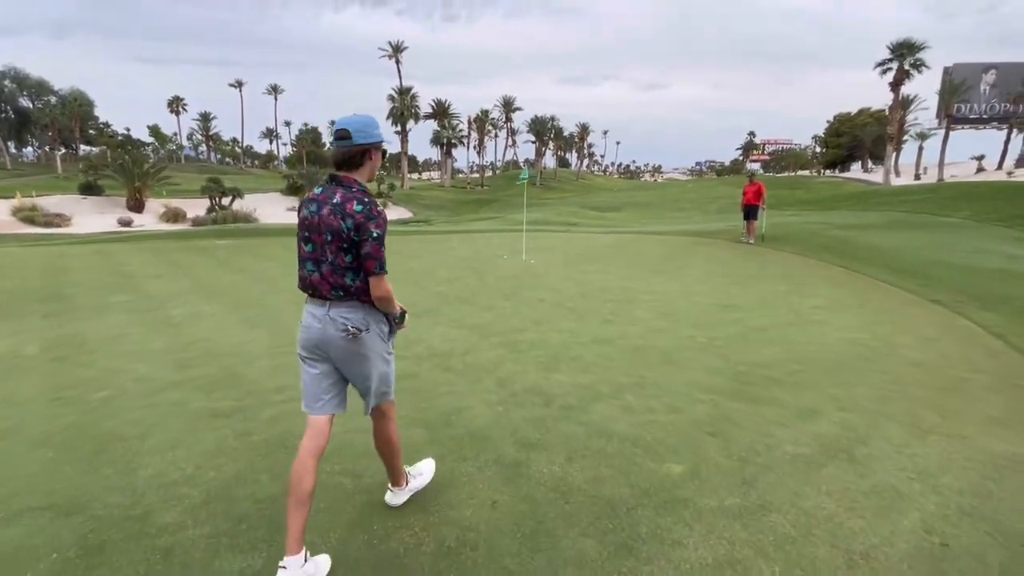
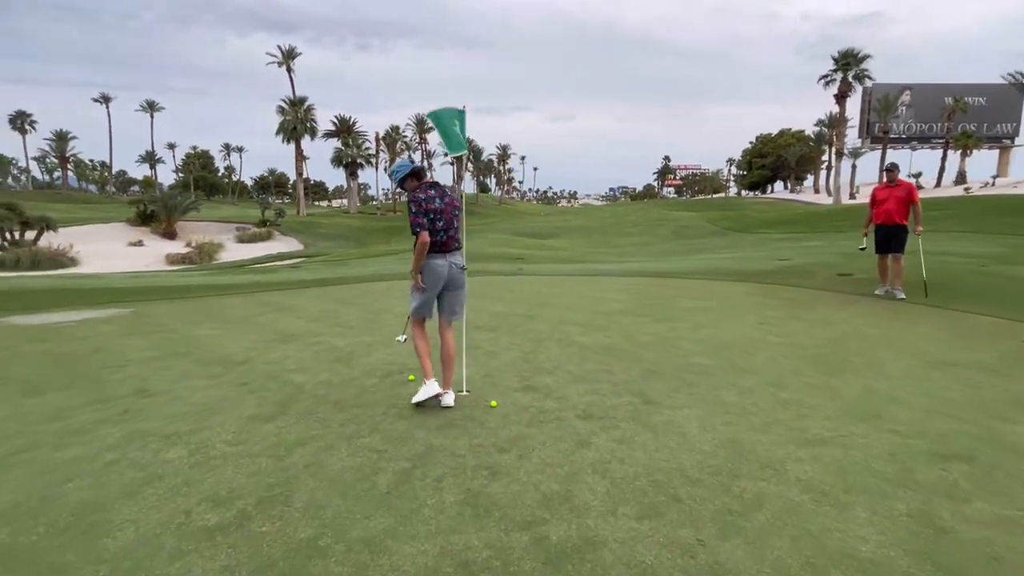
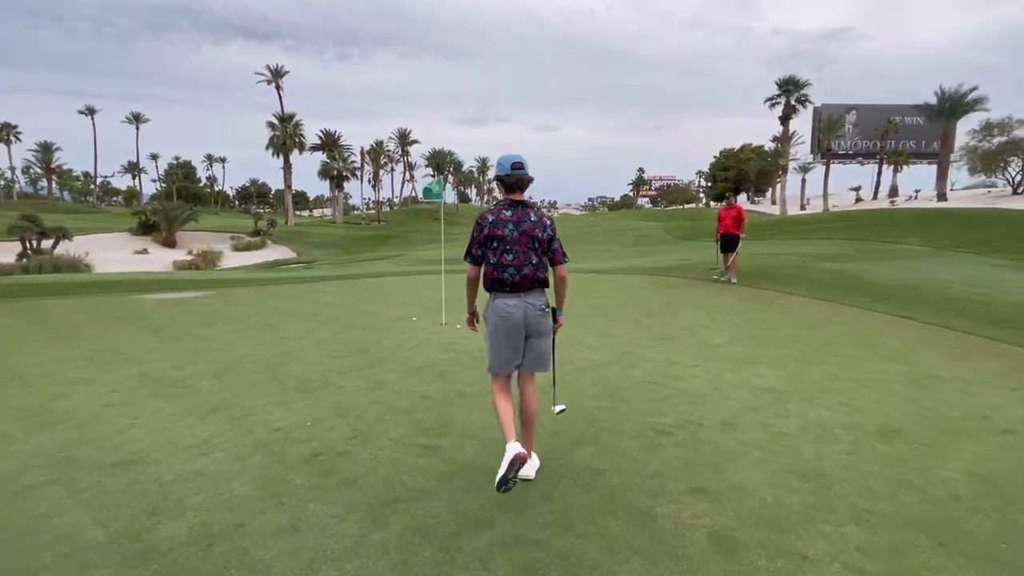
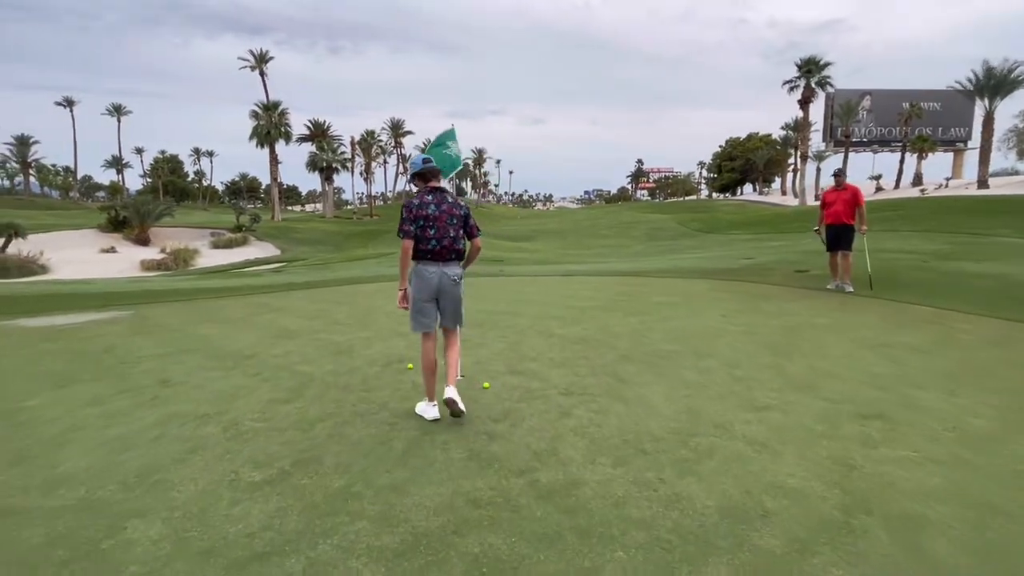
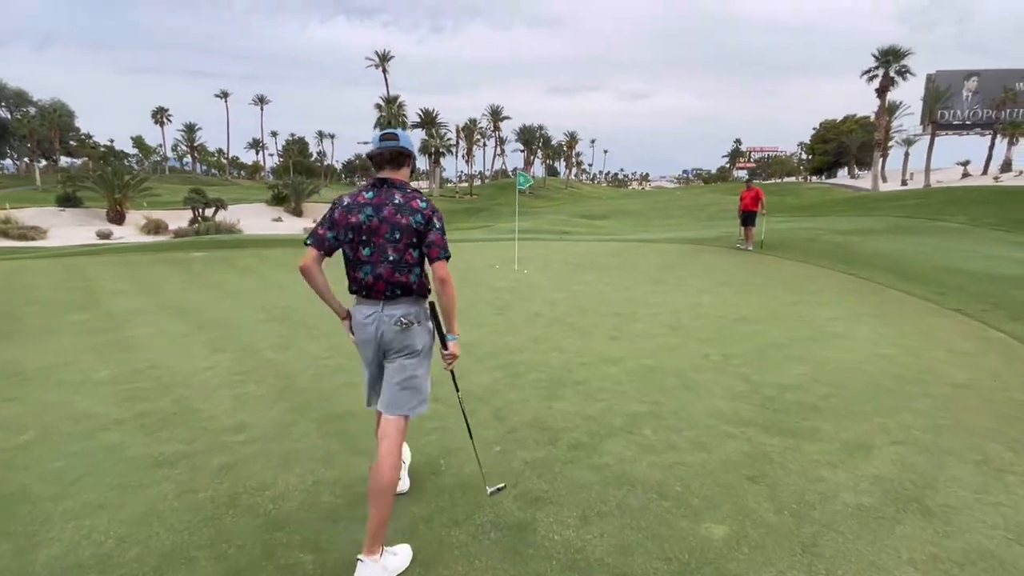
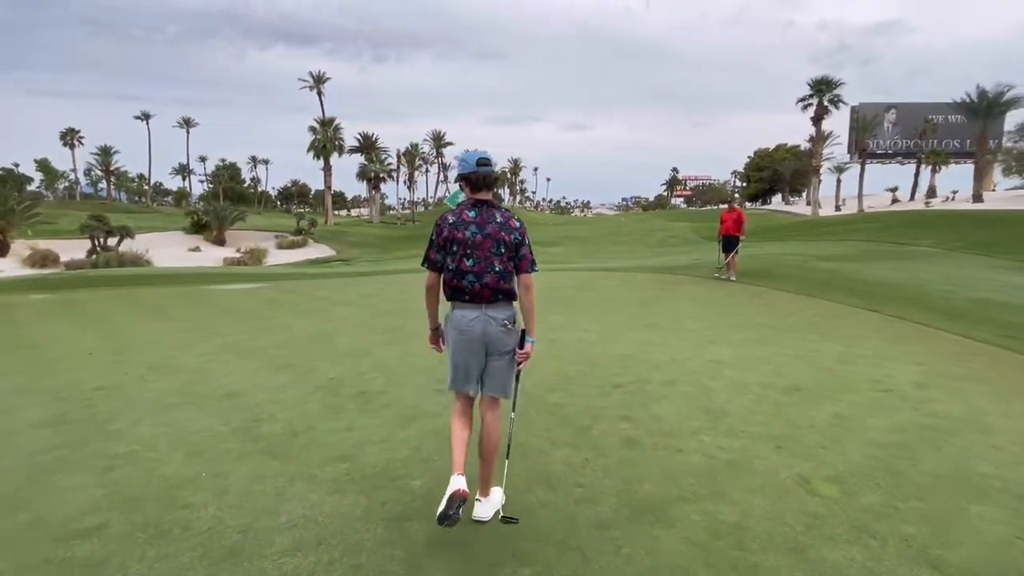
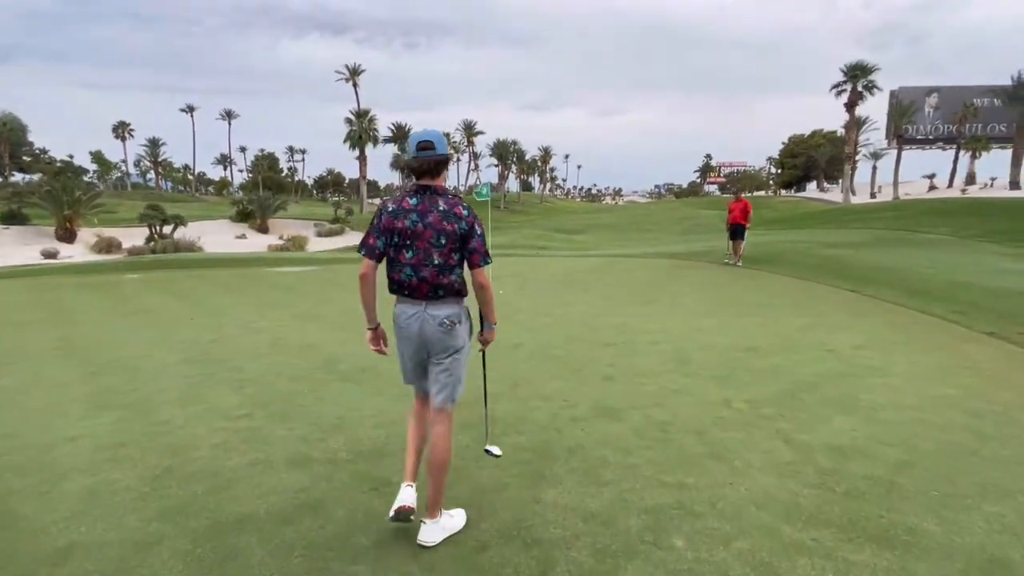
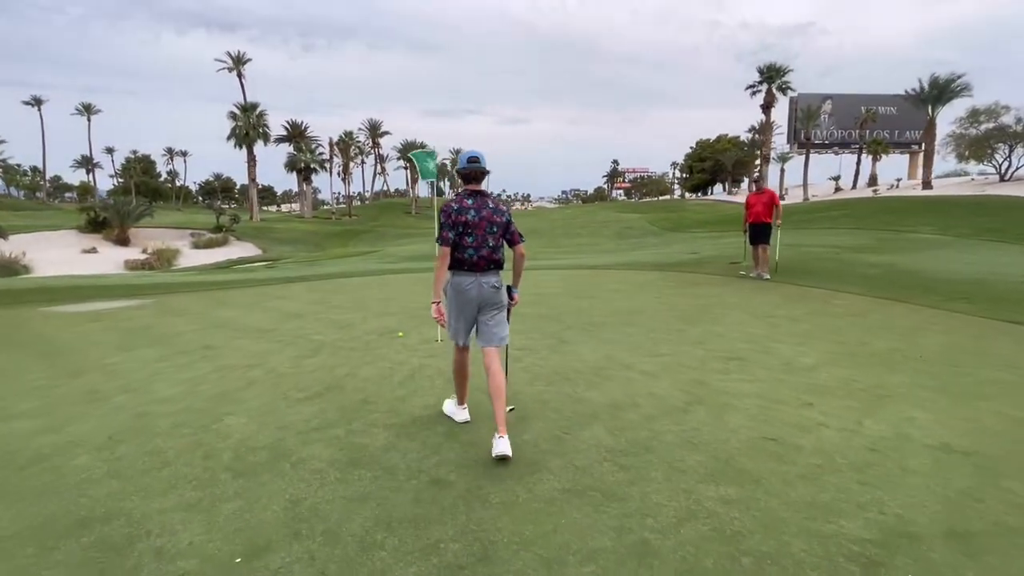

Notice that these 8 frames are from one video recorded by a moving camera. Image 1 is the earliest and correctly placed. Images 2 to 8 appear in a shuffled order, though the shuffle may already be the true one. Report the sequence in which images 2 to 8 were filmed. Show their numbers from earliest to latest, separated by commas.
5, 7, 6, 3, 8, 4, 2
